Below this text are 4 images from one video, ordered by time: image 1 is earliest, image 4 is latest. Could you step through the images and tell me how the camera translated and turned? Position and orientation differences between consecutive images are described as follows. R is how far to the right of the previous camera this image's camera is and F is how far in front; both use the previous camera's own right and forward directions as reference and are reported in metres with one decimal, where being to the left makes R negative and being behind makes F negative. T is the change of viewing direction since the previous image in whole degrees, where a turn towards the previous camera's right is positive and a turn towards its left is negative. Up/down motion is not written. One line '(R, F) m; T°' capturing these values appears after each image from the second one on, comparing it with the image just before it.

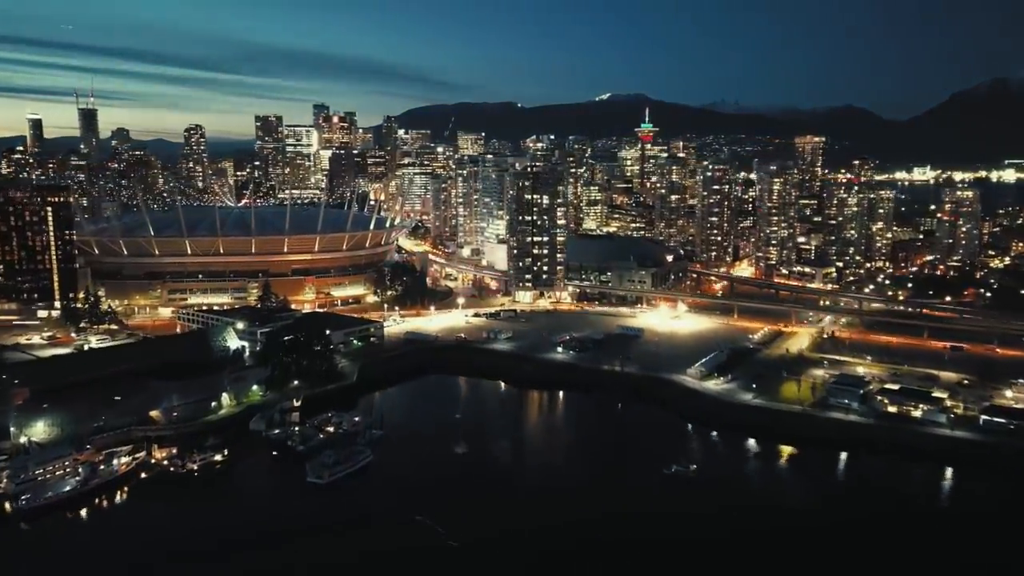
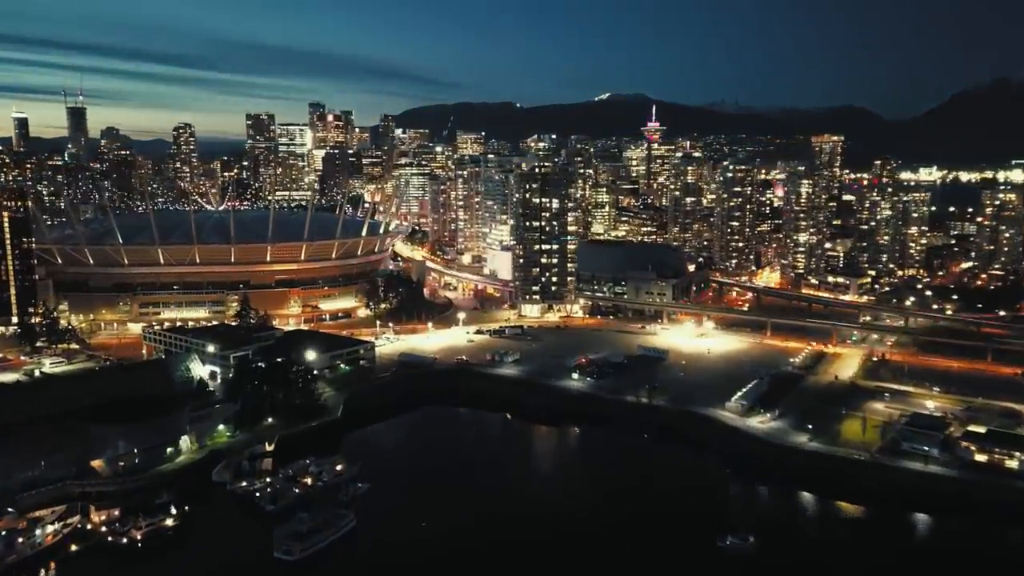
(-0.3, +3.5) m; 0°
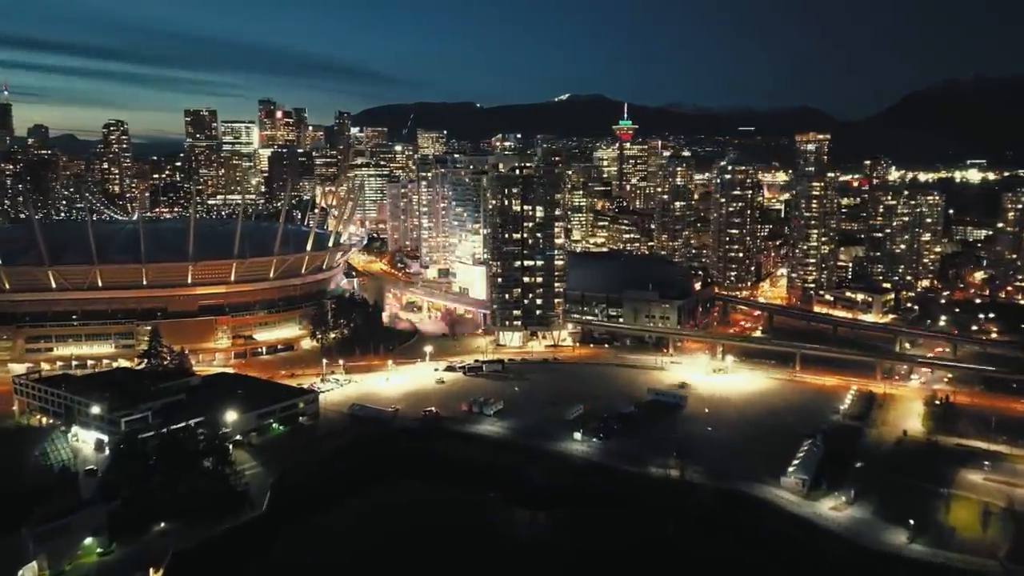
(-0.6, +5.6) m; +3°
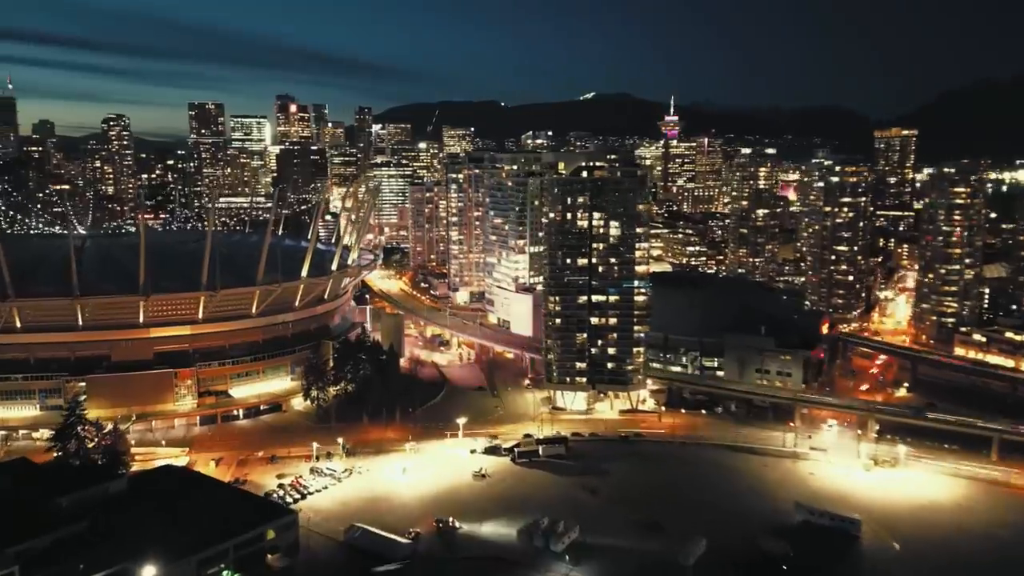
(-1.2, +7.5) m; -2°
